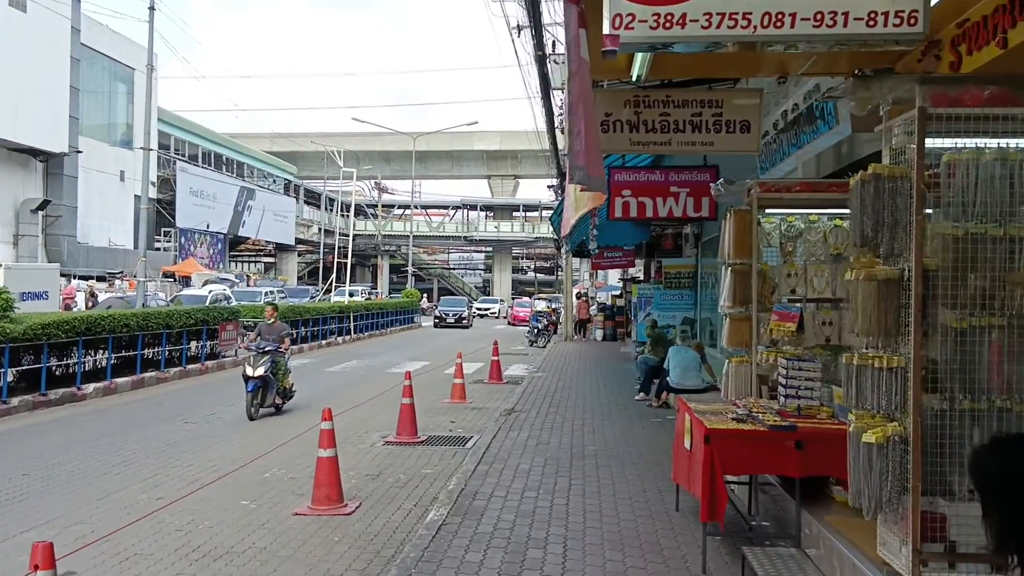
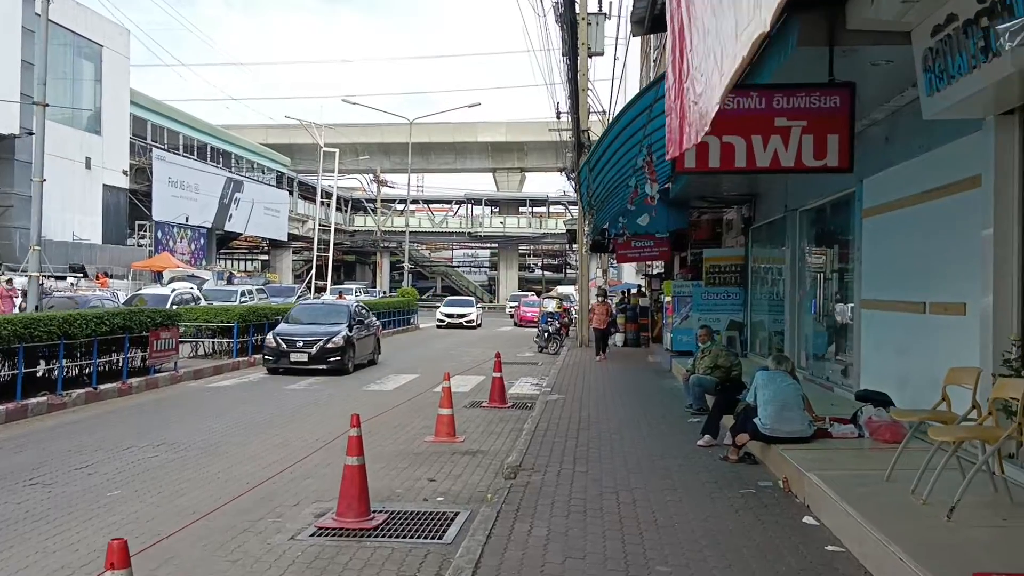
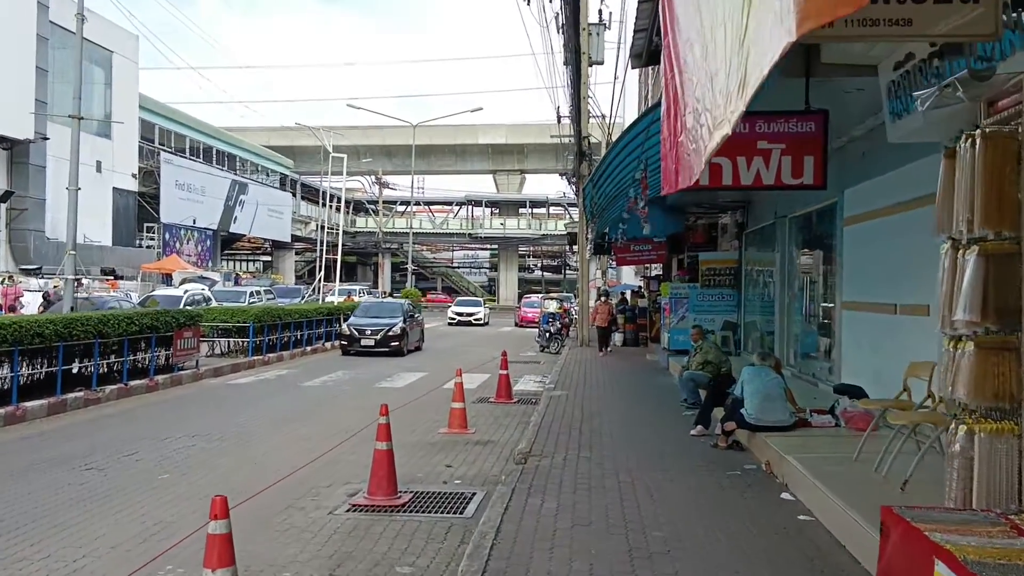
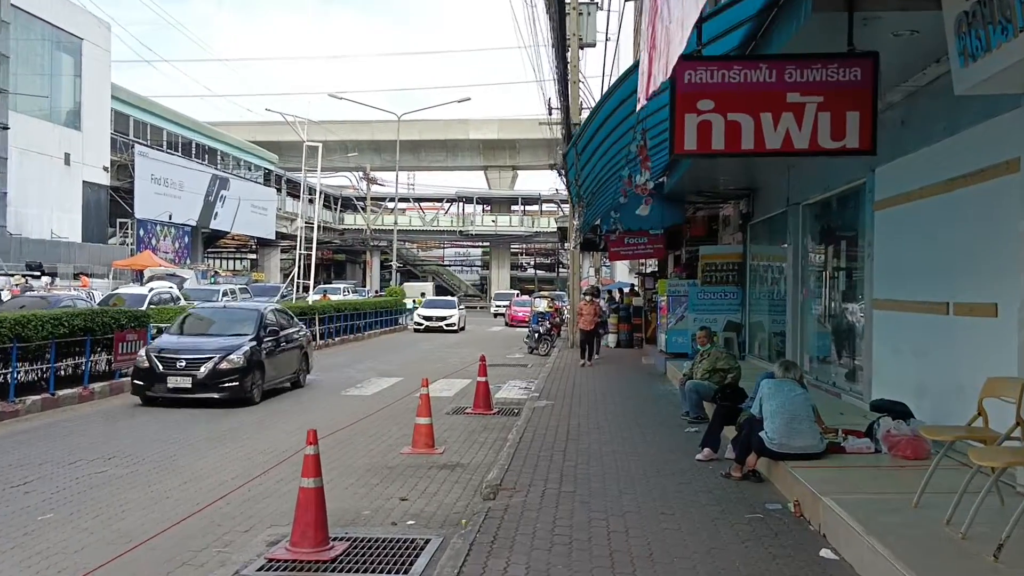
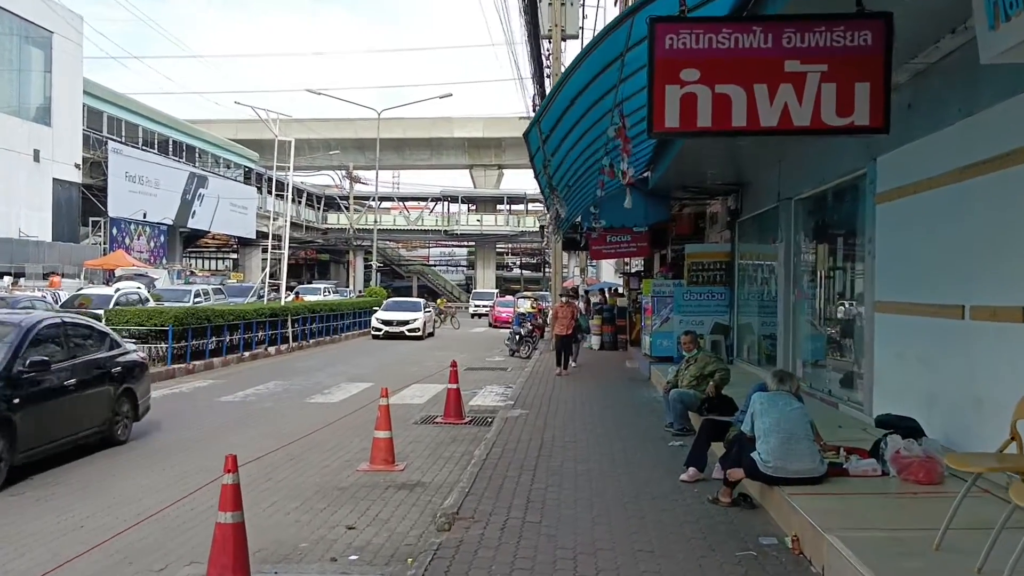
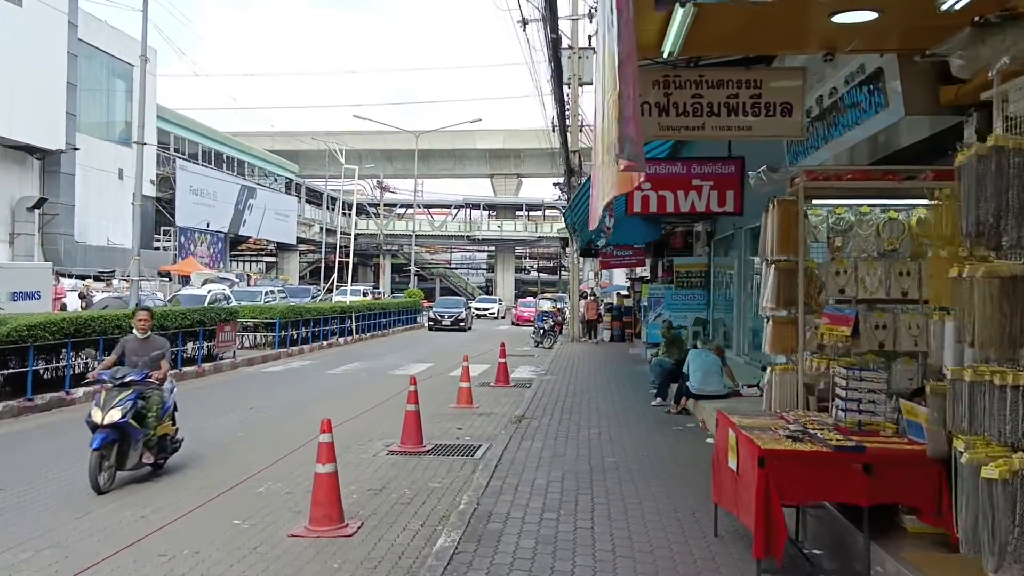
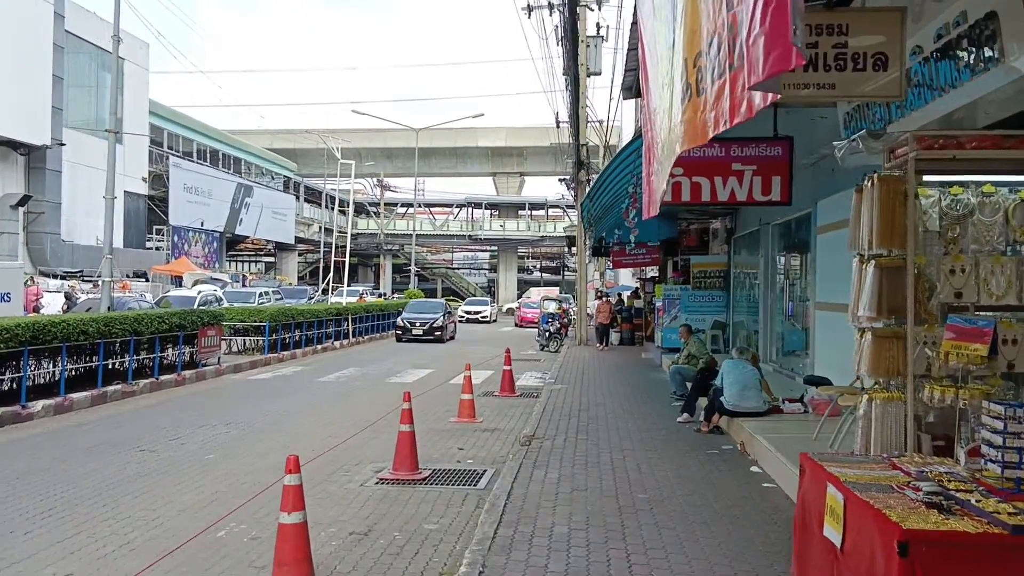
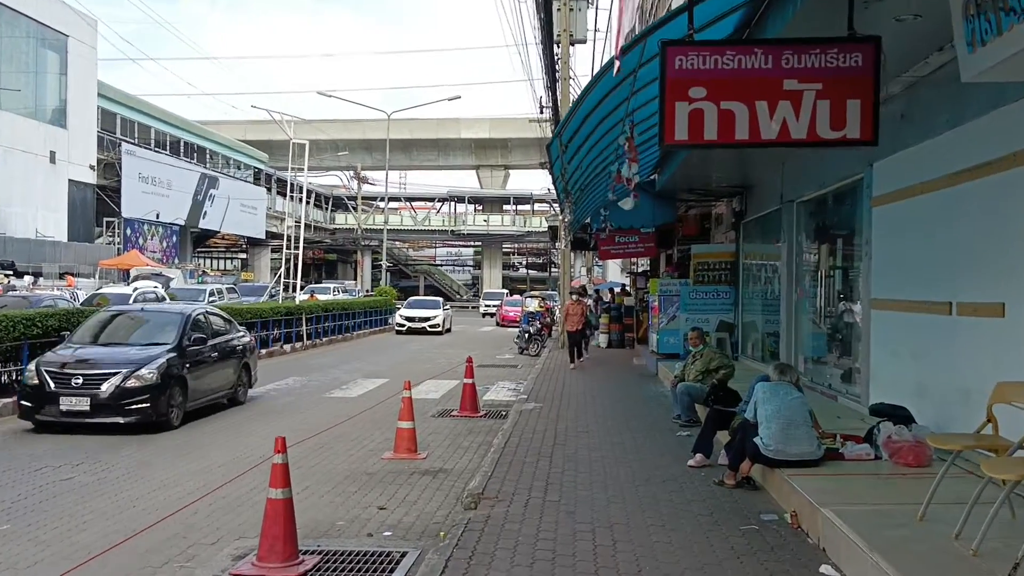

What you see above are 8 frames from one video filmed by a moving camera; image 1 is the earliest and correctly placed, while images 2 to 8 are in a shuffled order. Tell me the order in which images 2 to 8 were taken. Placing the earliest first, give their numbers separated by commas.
6, 7, 3, 2, 4, 8, 5
